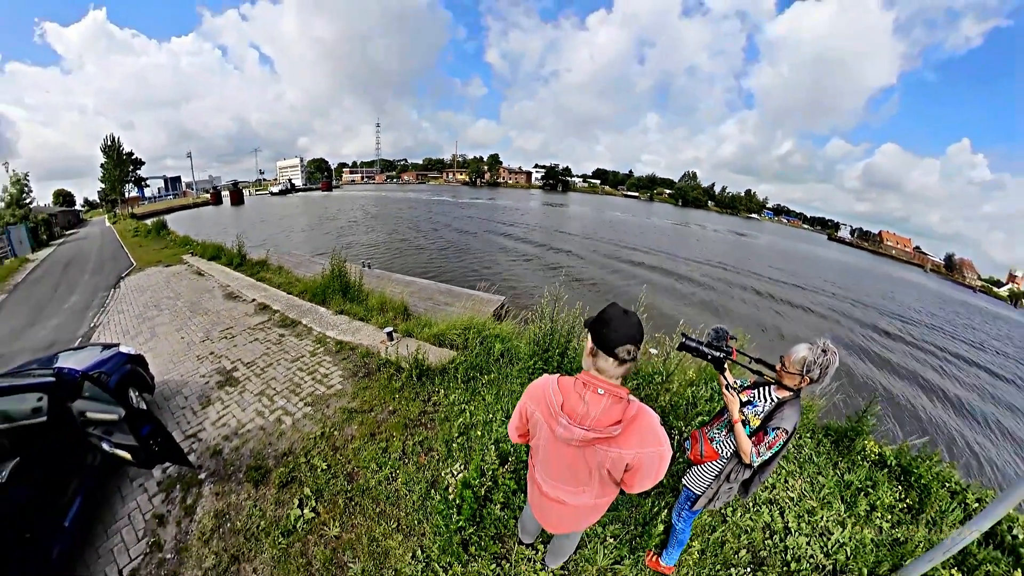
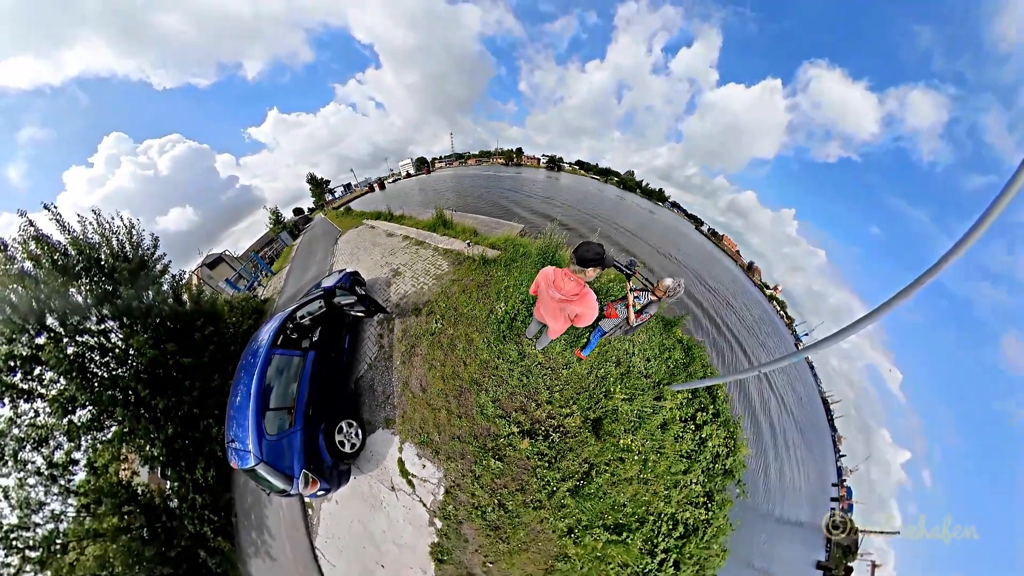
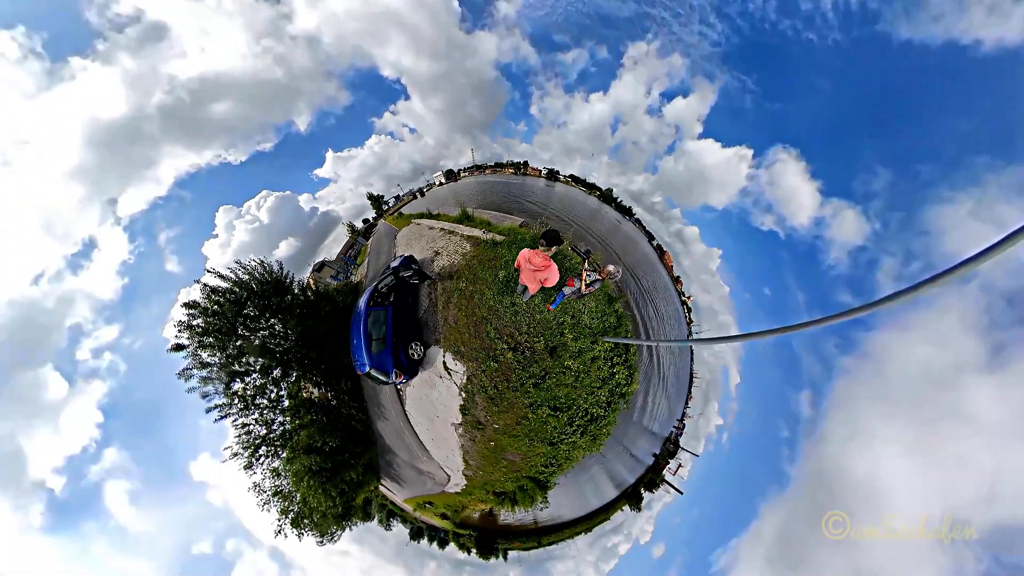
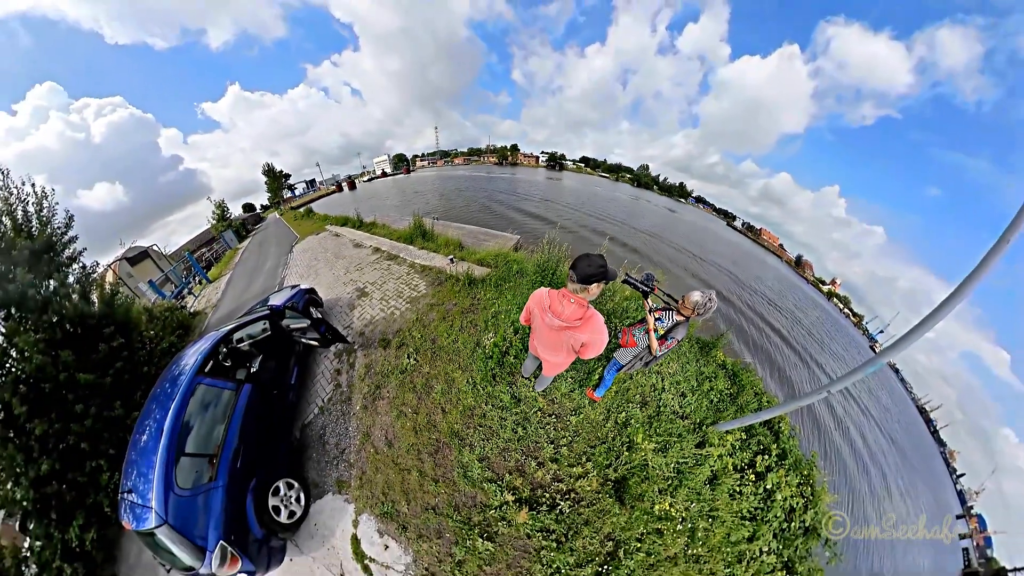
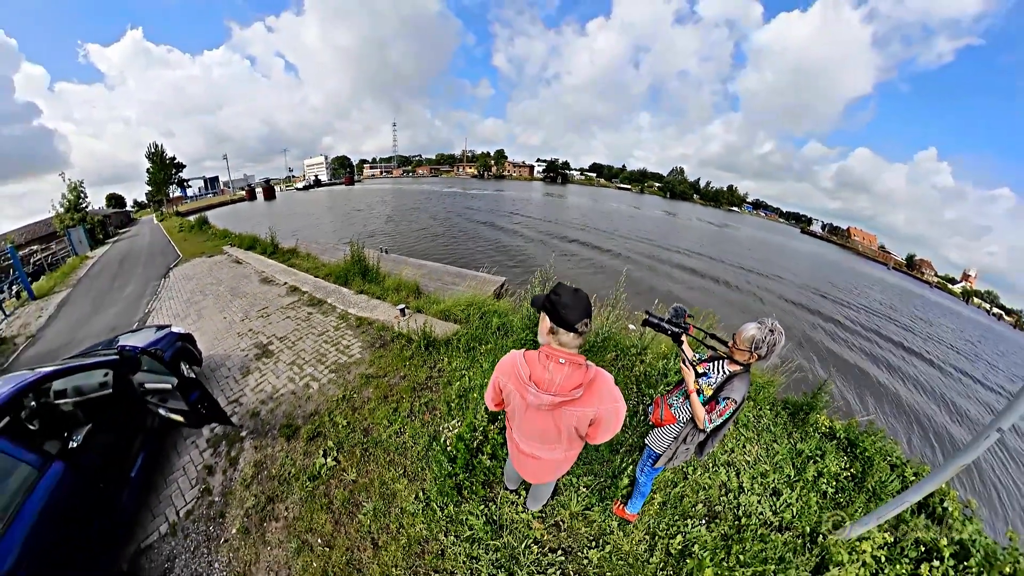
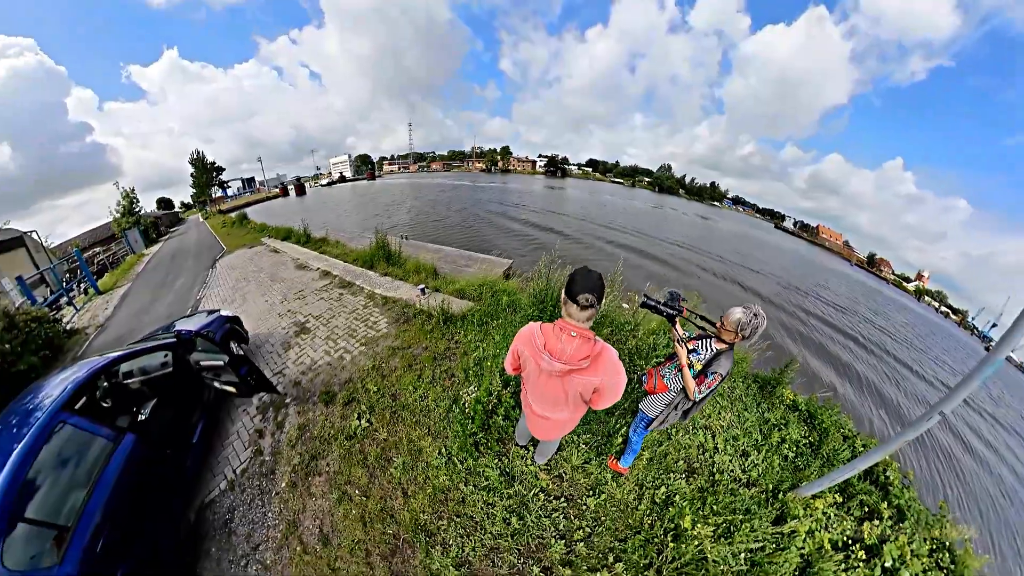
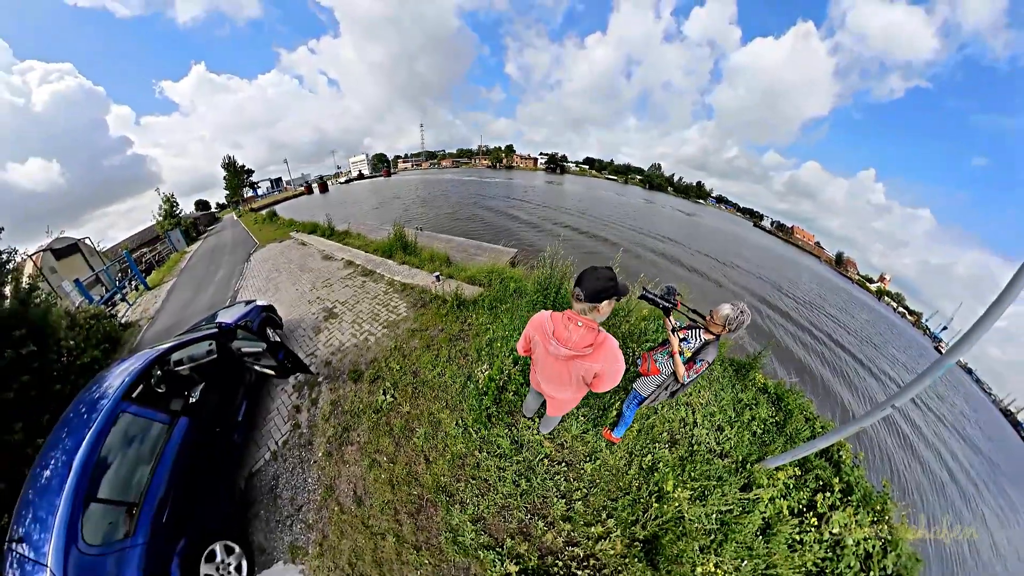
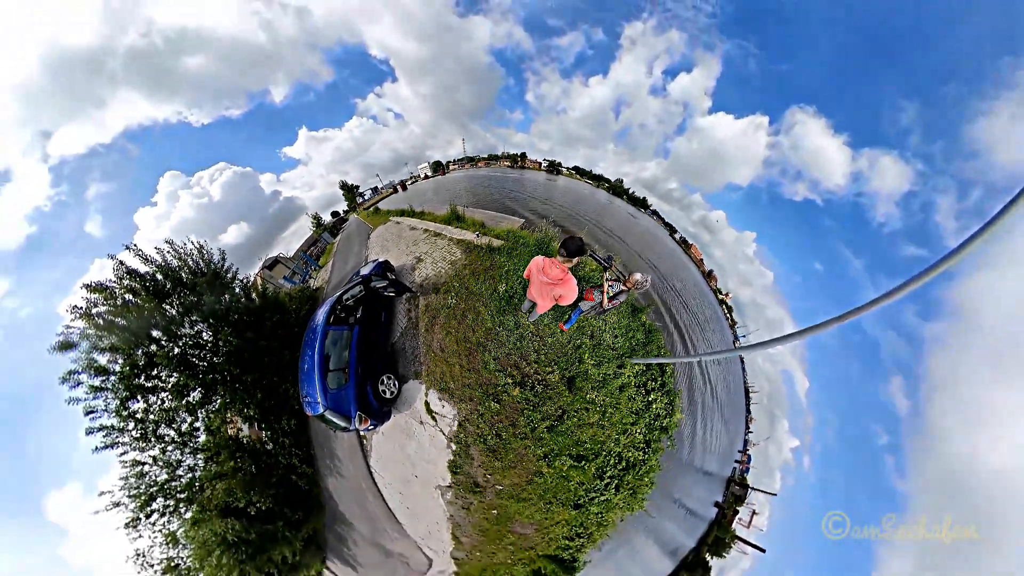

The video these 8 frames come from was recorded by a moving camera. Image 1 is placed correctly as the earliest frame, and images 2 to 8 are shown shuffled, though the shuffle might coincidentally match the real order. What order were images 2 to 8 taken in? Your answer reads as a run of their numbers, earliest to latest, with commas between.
5, 6, 7, 4, 2, 8, 3
